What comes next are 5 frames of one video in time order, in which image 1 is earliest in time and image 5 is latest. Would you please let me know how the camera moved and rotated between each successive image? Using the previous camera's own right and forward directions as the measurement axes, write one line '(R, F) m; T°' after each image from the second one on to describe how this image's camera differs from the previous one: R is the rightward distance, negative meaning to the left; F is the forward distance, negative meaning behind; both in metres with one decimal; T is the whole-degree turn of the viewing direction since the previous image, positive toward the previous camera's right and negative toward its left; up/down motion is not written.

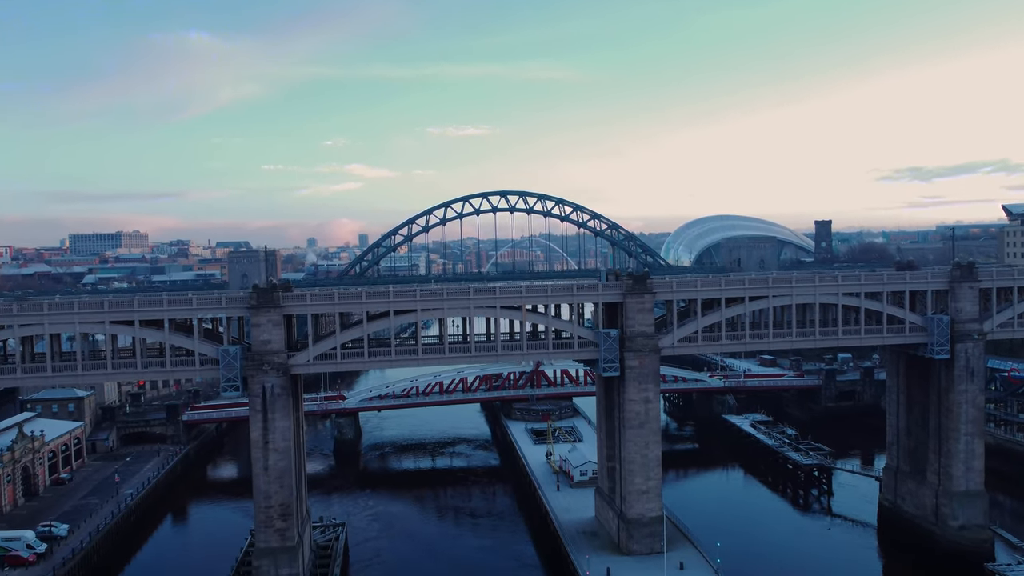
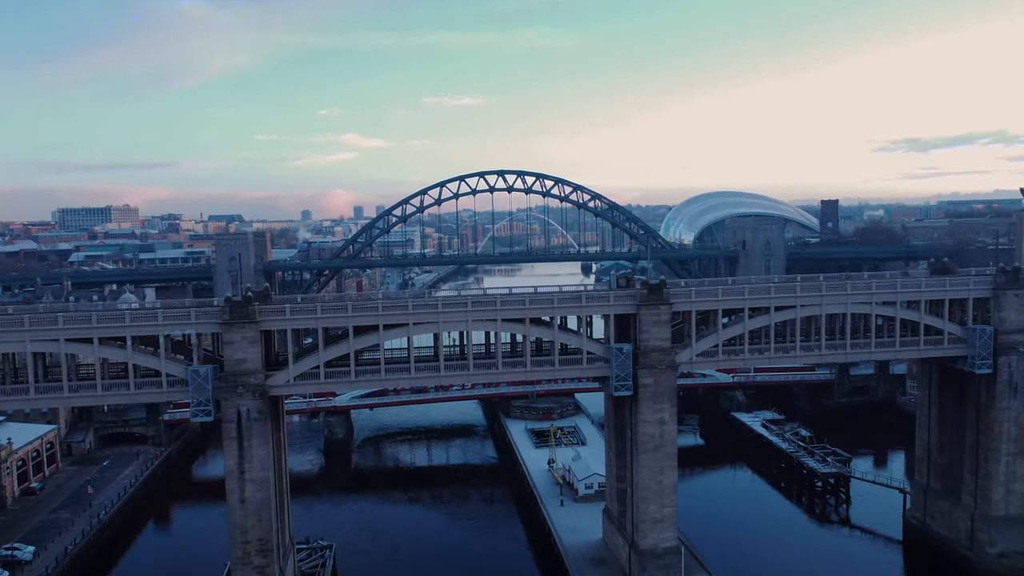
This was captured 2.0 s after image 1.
(-0.2, +2.7) m; 0°
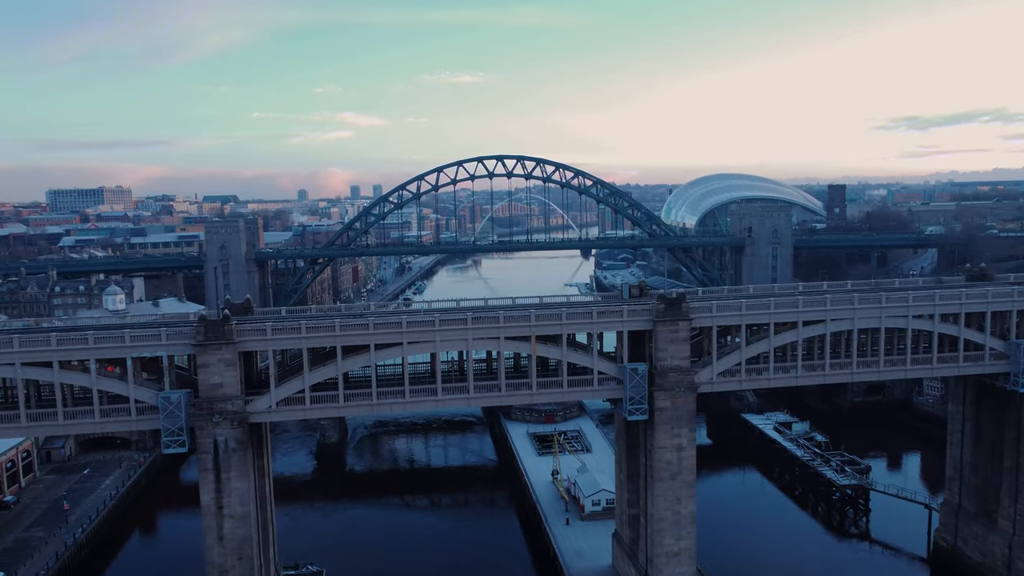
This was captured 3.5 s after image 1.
(-0.2, +2.2) m; 0°
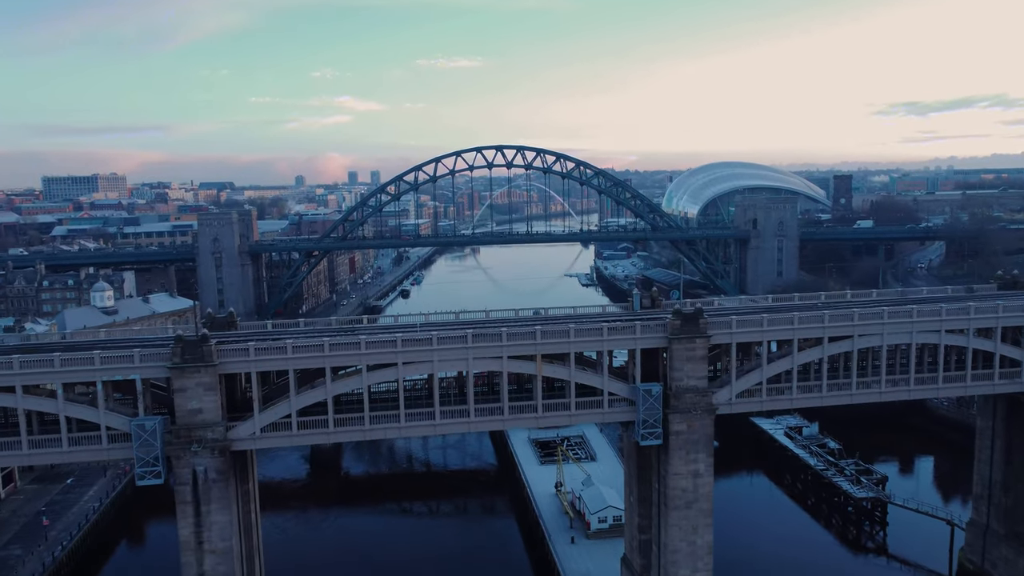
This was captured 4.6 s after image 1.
(-0.2, +1.7) m; 0°
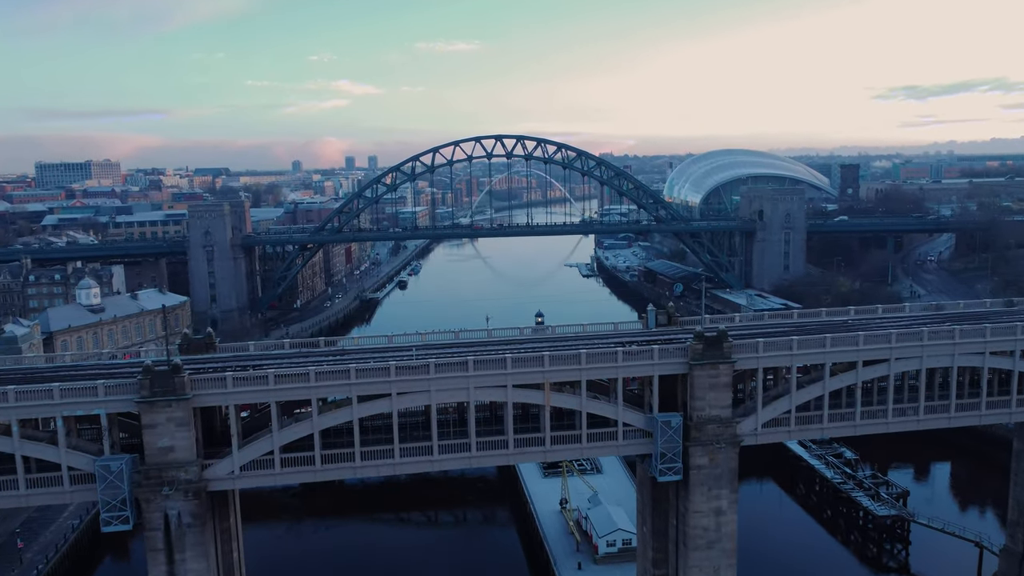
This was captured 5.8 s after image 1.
(-0.2, +1.9) m; 0°
